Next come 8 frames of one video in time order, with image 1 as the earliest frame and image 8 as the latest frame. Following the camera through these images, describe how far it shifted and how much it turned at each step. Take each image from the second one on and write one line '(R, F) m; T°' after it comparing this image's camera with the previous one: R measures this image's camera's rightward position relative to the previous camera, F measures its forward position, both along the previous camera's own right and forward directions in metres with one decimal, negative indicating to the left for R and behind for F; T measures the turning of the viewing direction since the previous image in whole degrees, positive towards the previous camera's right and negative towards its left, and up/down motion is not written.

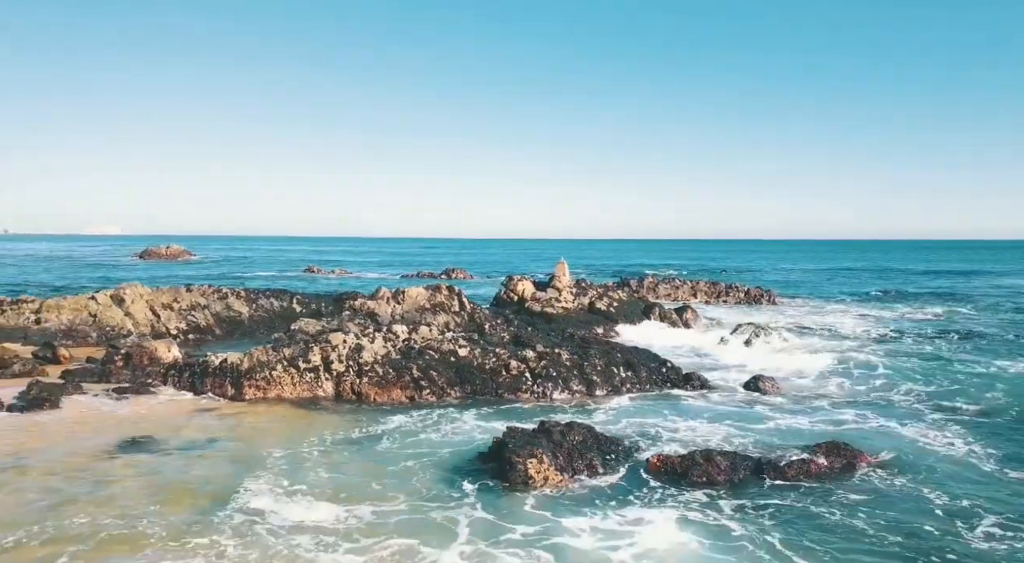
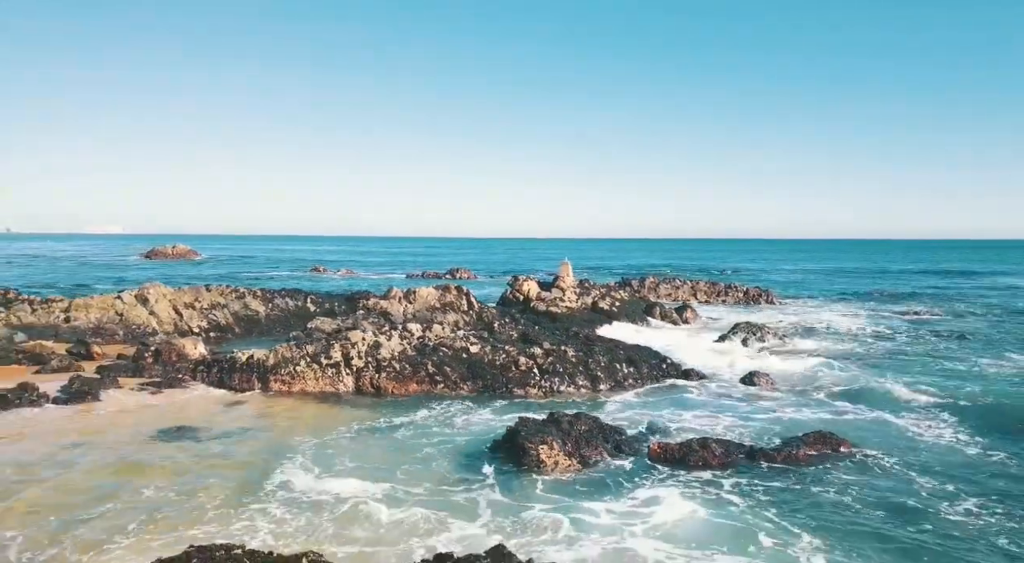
(-0.3, -1.2) m; 0°
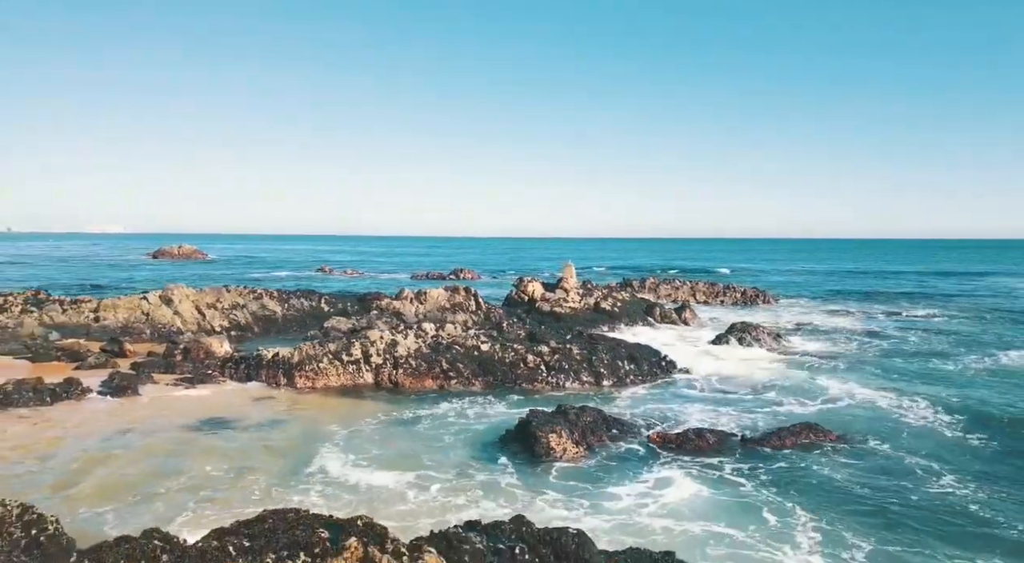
(-0.3, -1.4) m; 0°
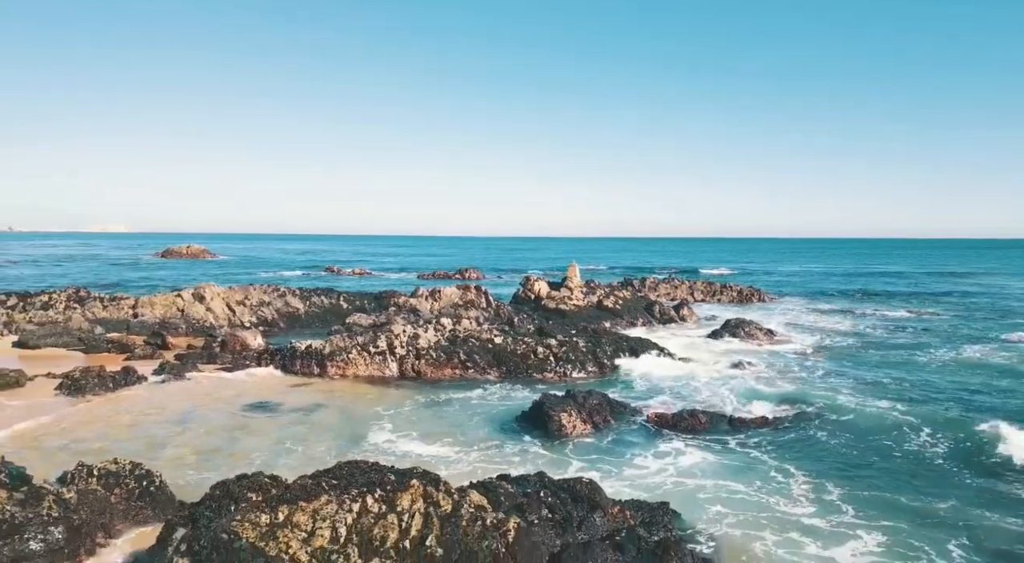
(-0.4, -2.1) m; 0°
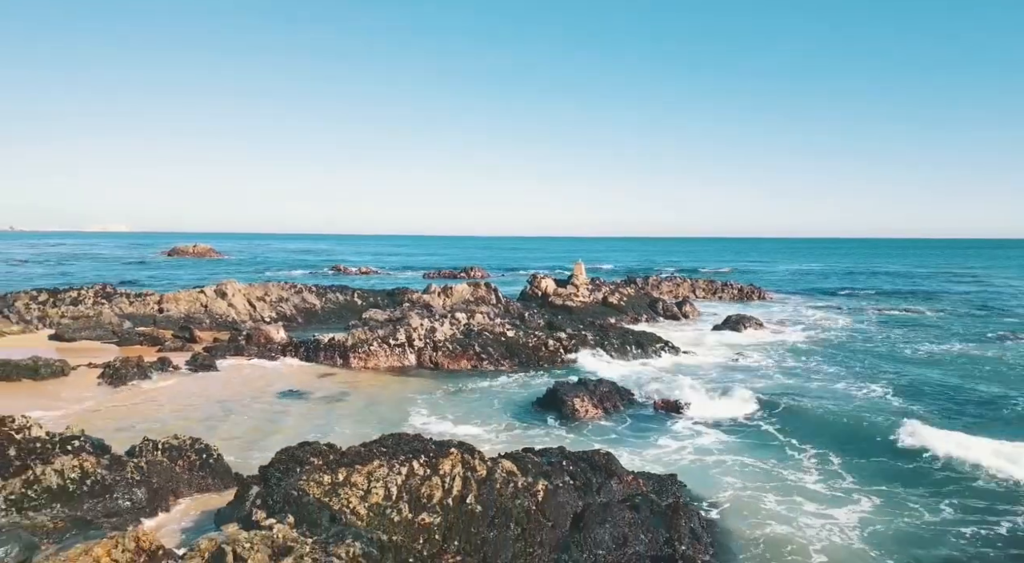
(-0.4, -1.3) m; 0°
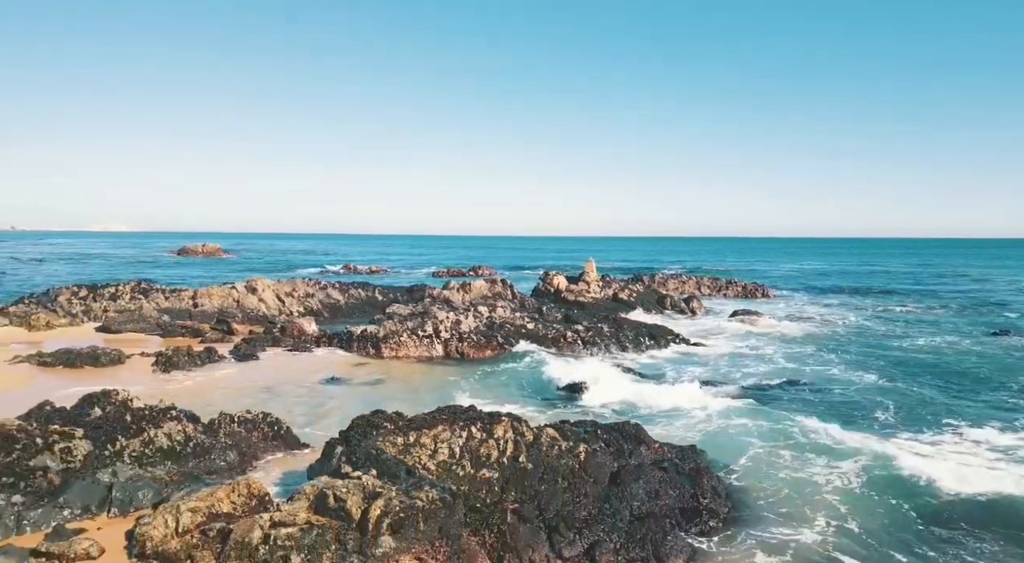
(-0.8, -1.6) m; 0°
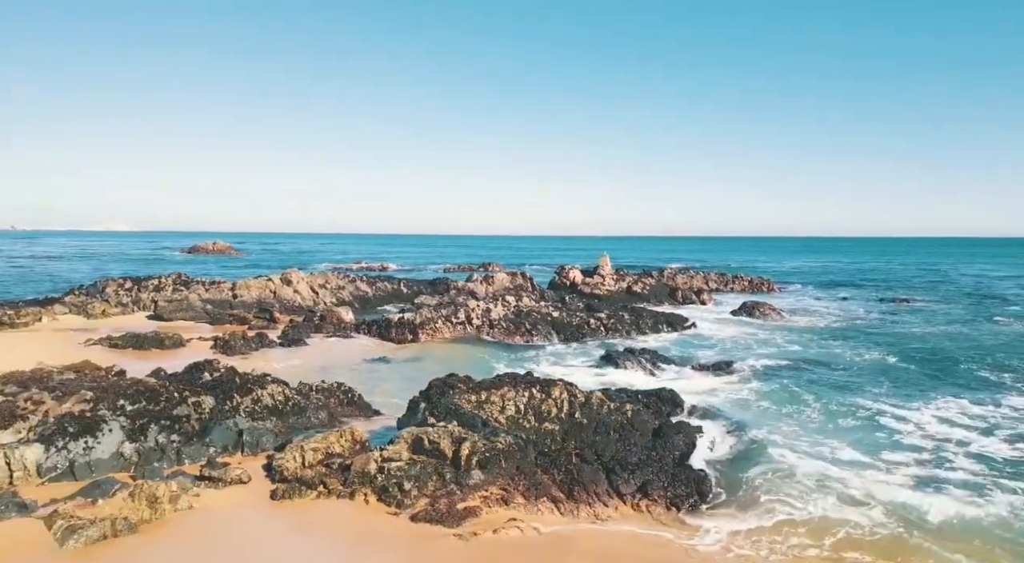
(-1.1, -1.8) m; 0°
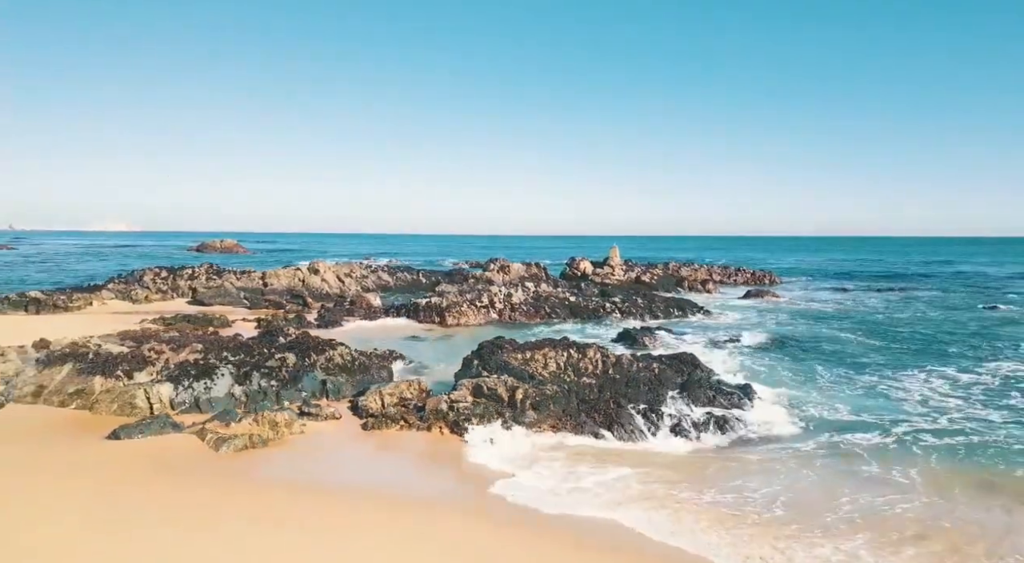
(-0.9, -1.8) m; 0°
